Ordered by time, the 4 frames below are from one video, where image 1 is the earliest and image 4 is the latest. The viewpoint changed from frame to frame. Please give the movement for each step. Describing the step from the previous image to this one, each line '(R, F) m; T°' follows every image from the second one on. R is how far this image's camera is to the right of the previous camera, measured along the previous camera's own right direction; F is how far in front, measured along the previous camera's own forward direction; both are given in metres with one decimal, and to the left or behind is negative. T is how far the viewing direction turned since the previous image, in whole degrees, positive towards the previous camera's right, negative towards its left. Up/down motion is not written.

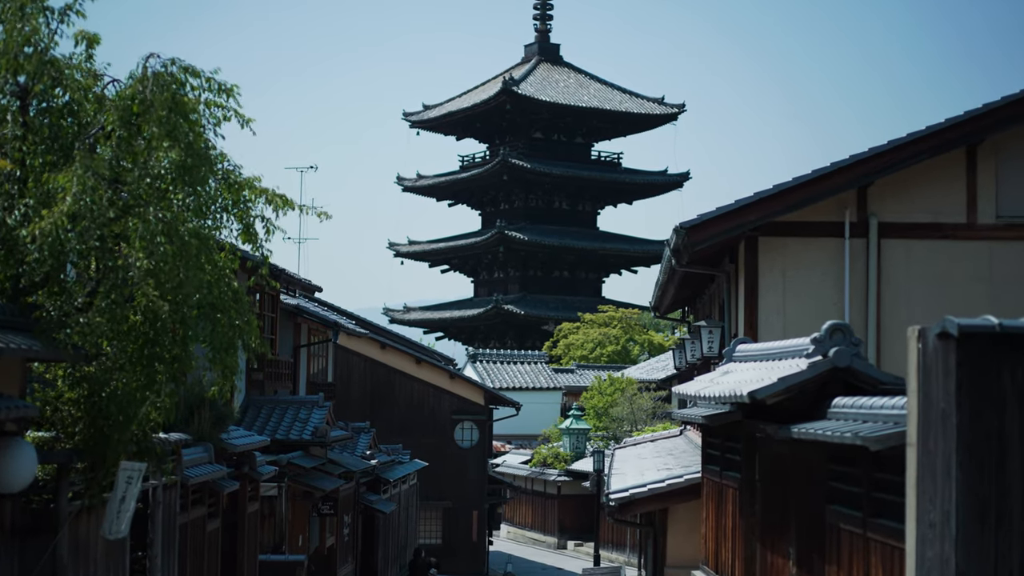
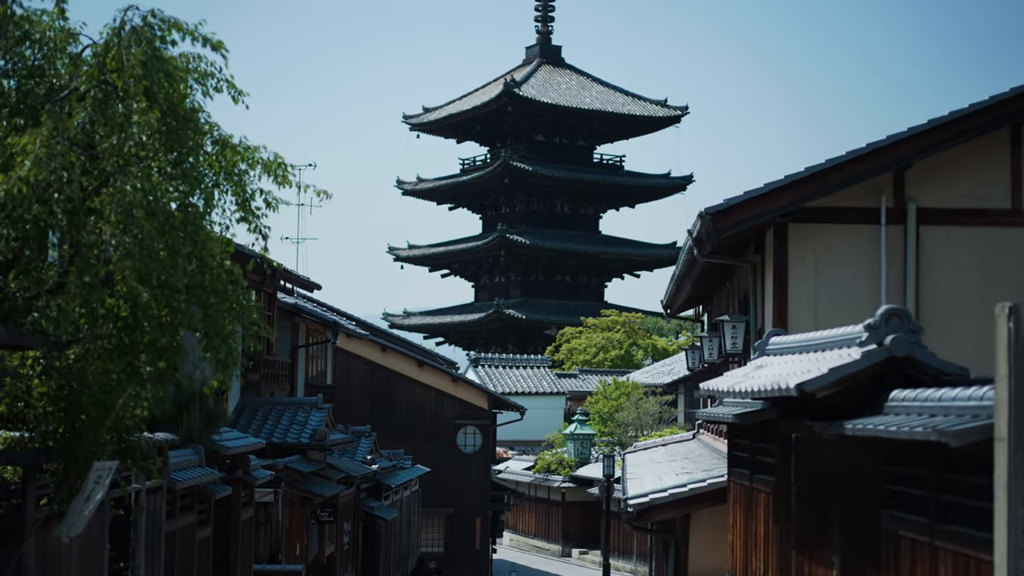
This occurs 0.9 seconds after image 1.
(-0.1, +0.8) m; 0°
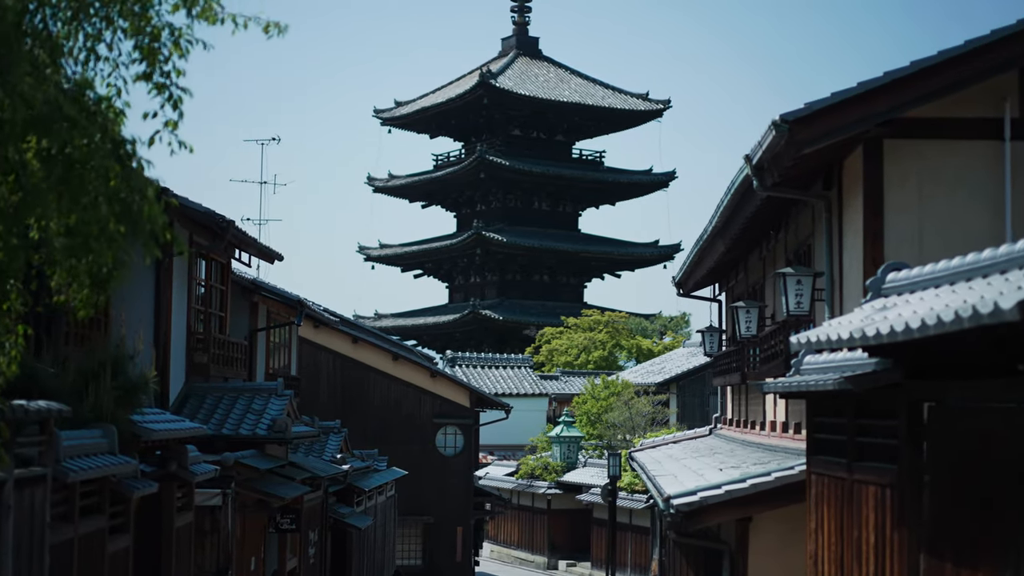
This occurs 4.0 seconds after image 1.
(-0.3, +2.8) m; +1°
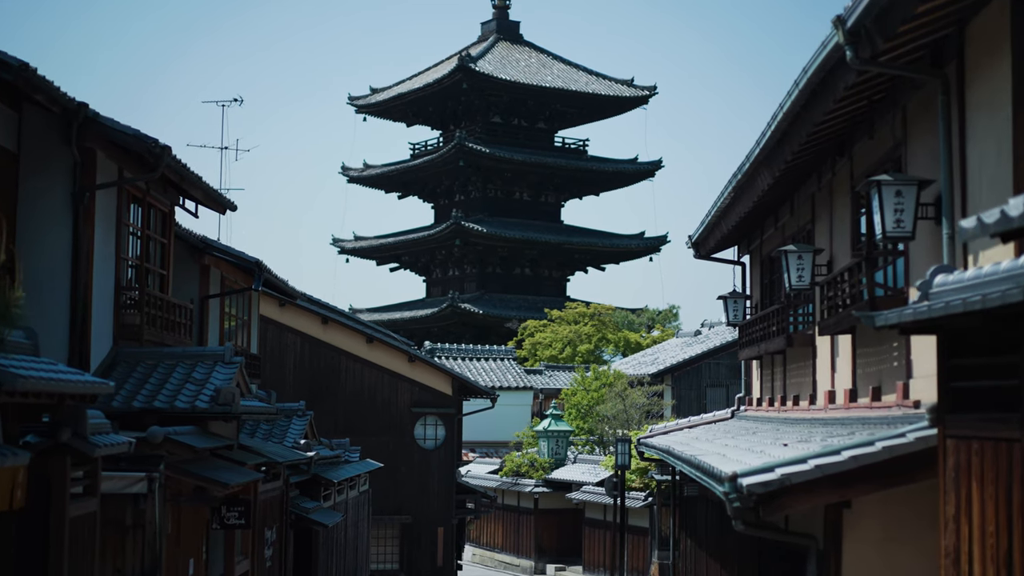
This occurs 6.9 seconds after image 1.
(-0.2, +2.6) m; +1°
